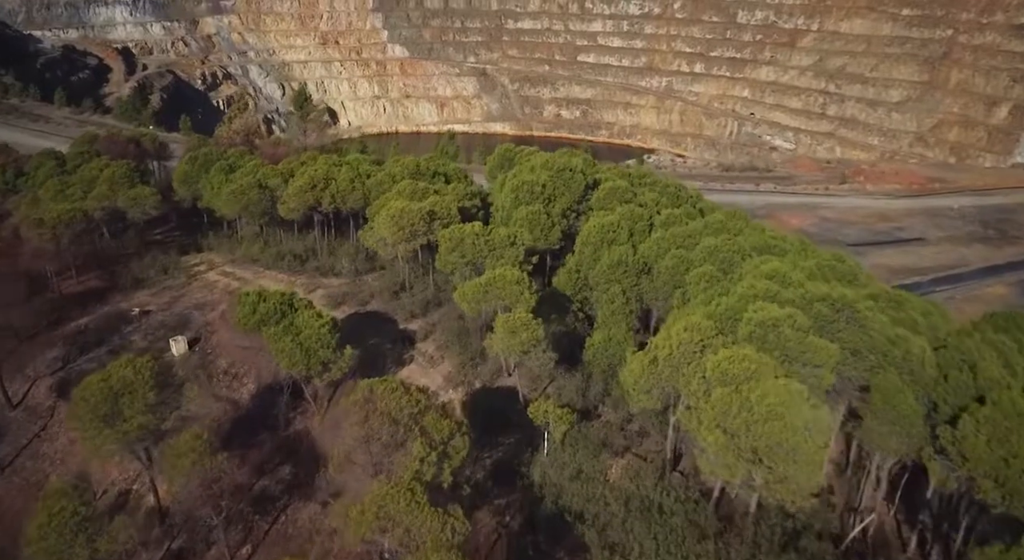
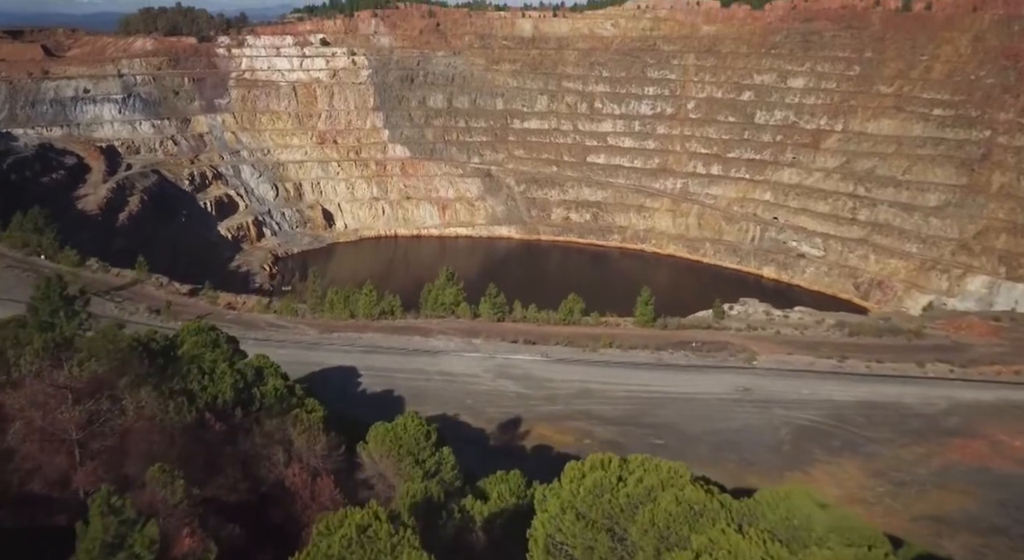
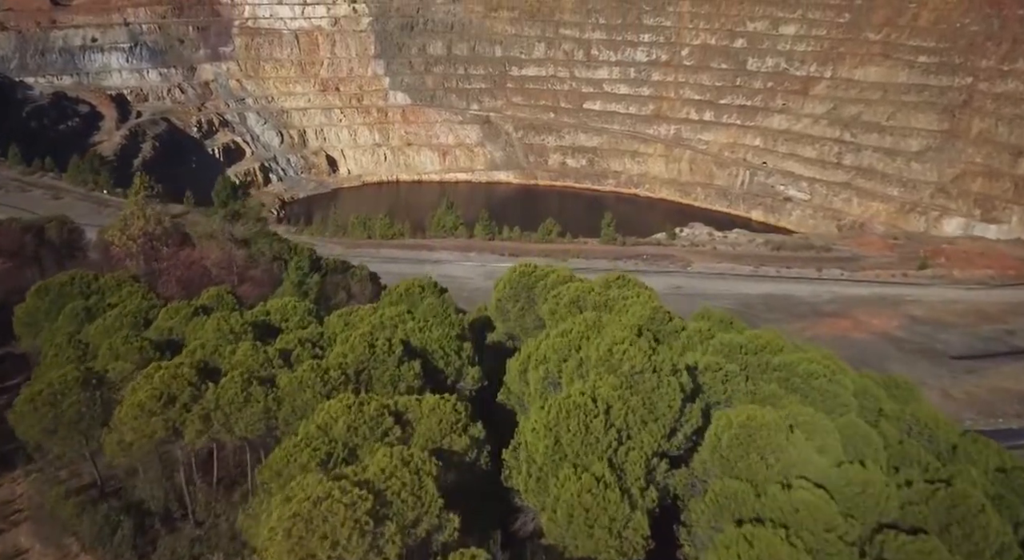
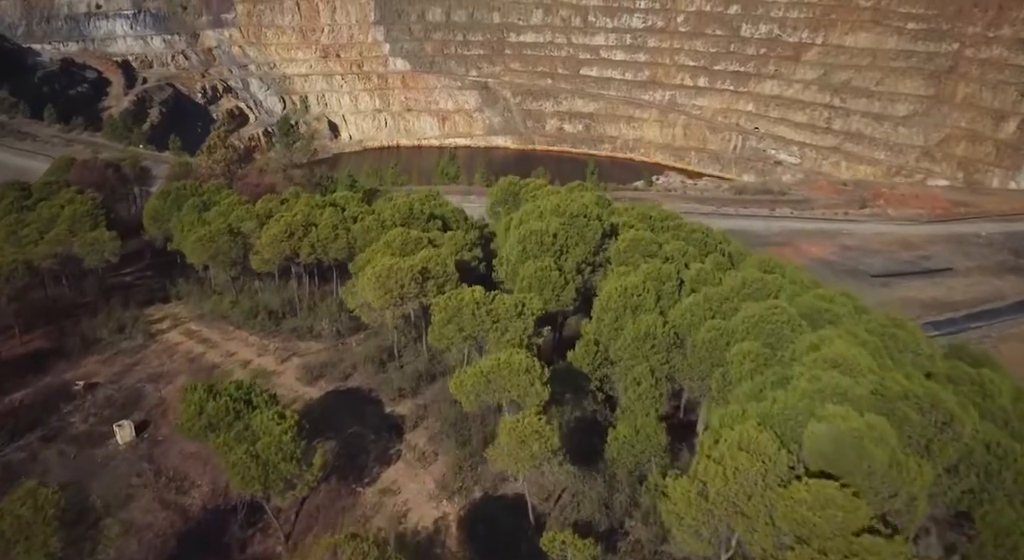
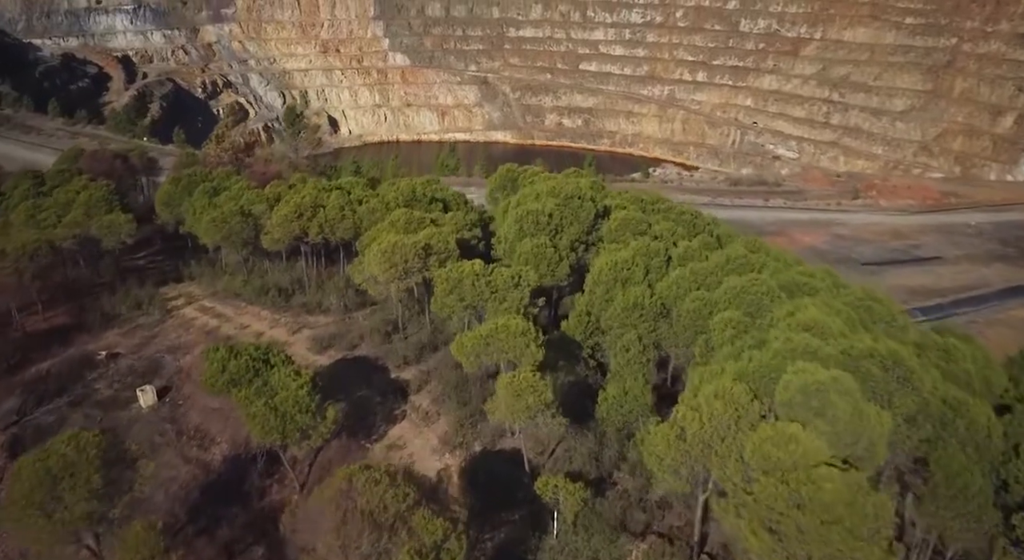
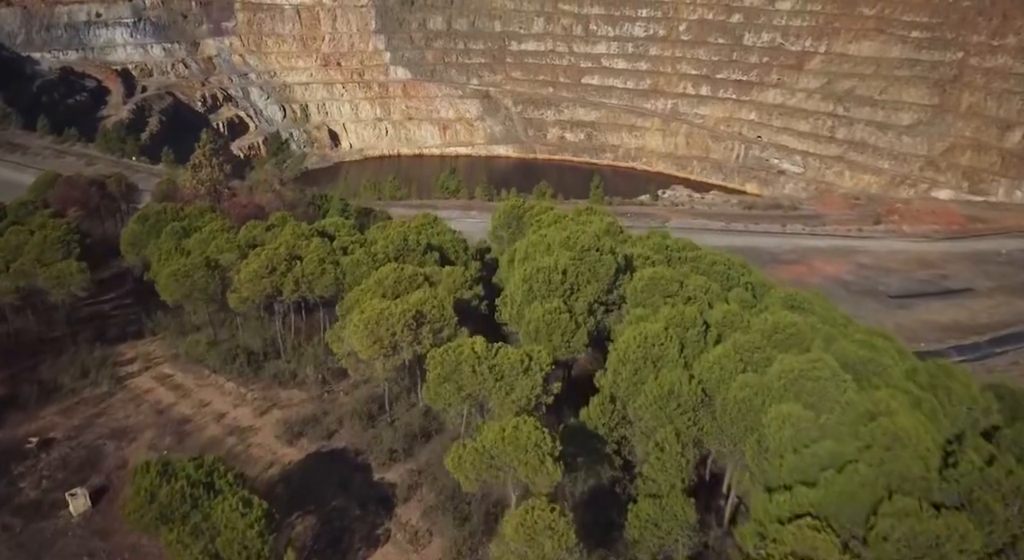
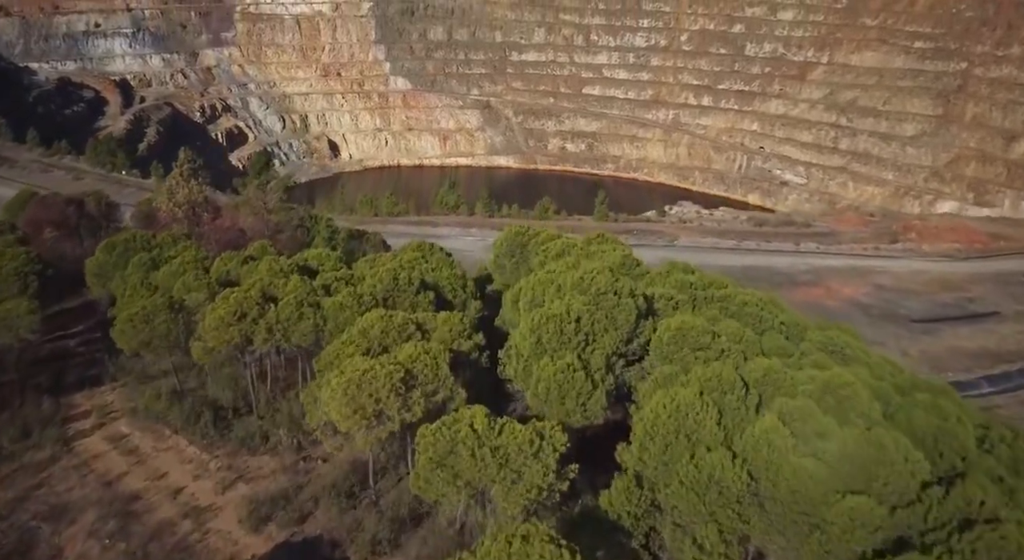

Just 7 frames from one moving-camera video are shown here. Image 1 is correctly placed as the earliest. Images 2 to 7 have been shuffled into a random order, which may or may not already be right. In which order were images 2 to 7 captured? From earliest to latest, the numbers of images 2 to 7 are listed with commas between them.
5, 4, 6, 7, 3, 2
